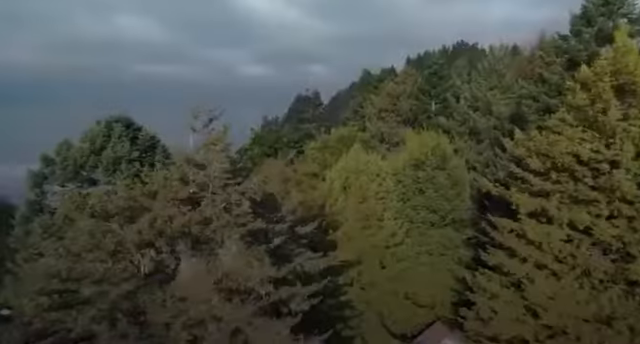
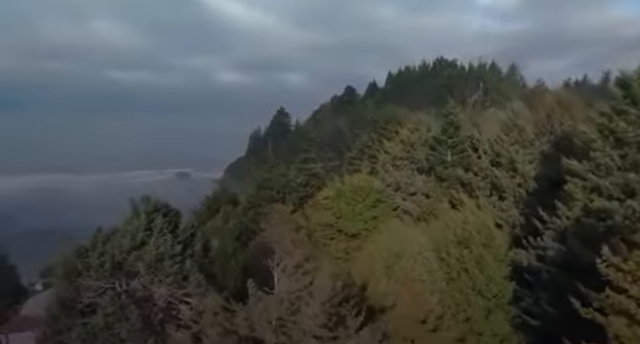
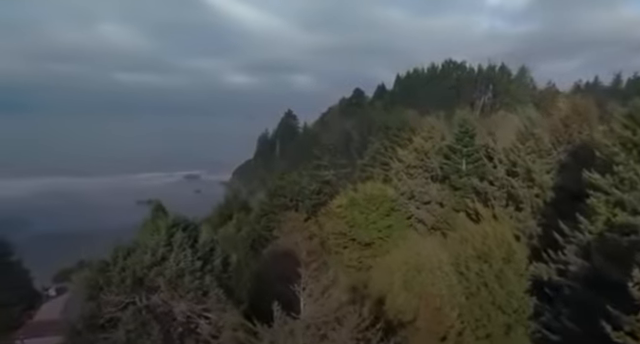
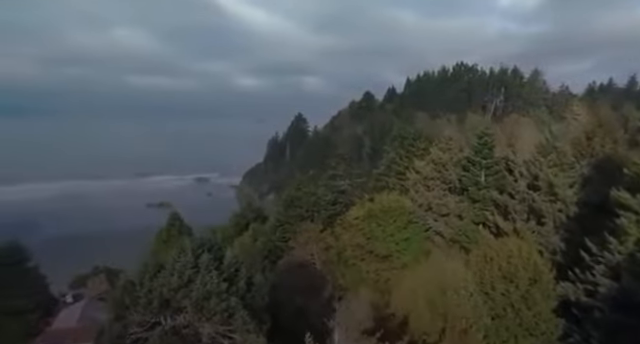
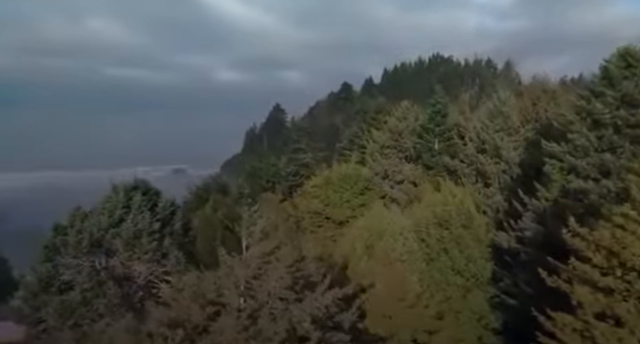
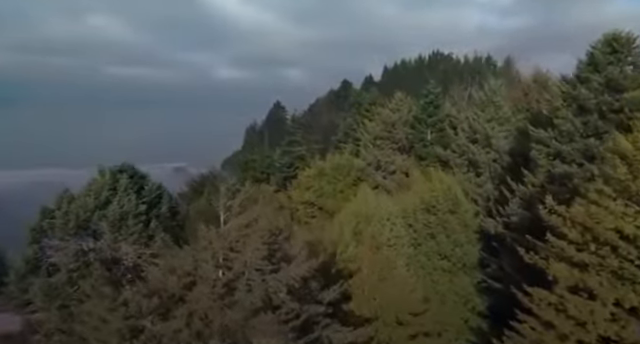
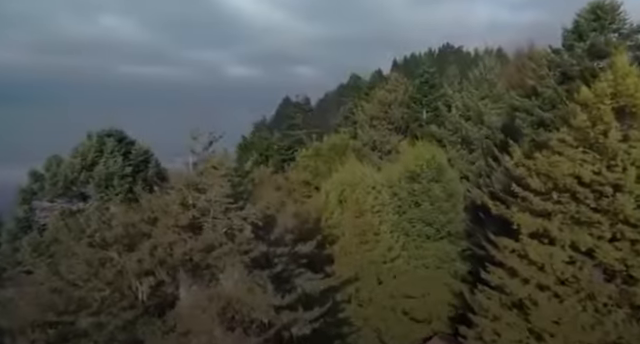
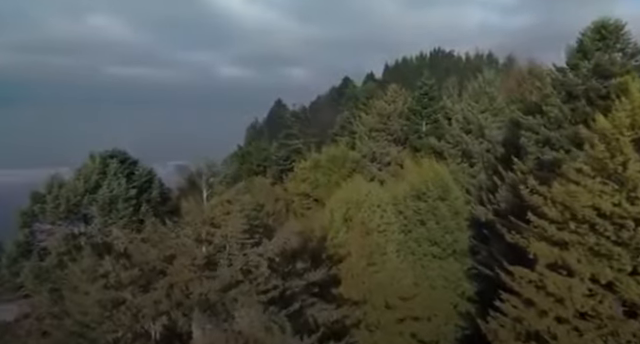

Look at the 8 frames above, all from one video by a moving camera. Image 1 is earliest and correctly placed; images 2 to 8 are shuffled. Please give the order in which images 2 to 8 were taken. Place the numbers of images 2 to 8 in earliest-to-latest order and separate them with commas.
7, 8, 6, 5, 2, 3, 4
